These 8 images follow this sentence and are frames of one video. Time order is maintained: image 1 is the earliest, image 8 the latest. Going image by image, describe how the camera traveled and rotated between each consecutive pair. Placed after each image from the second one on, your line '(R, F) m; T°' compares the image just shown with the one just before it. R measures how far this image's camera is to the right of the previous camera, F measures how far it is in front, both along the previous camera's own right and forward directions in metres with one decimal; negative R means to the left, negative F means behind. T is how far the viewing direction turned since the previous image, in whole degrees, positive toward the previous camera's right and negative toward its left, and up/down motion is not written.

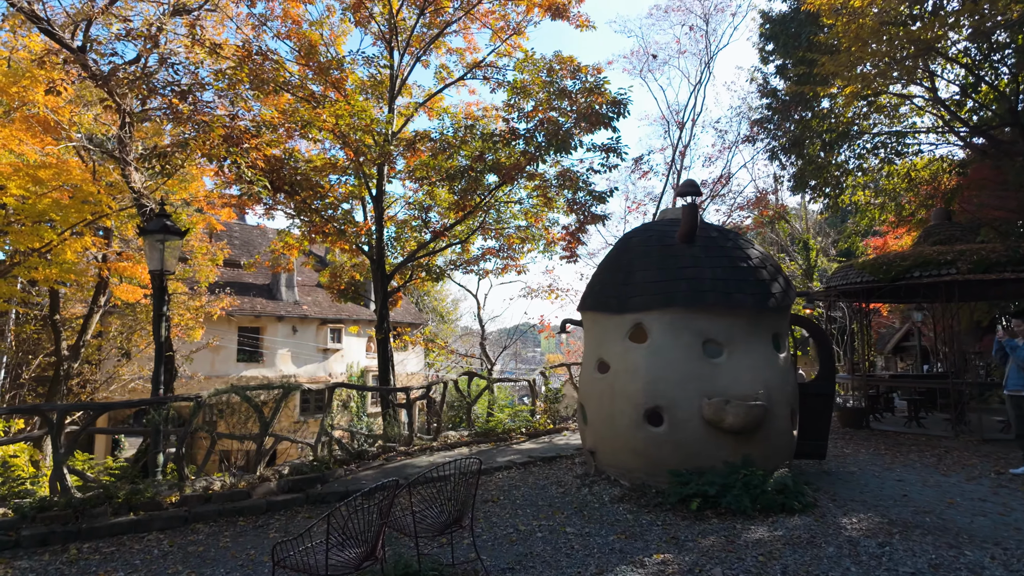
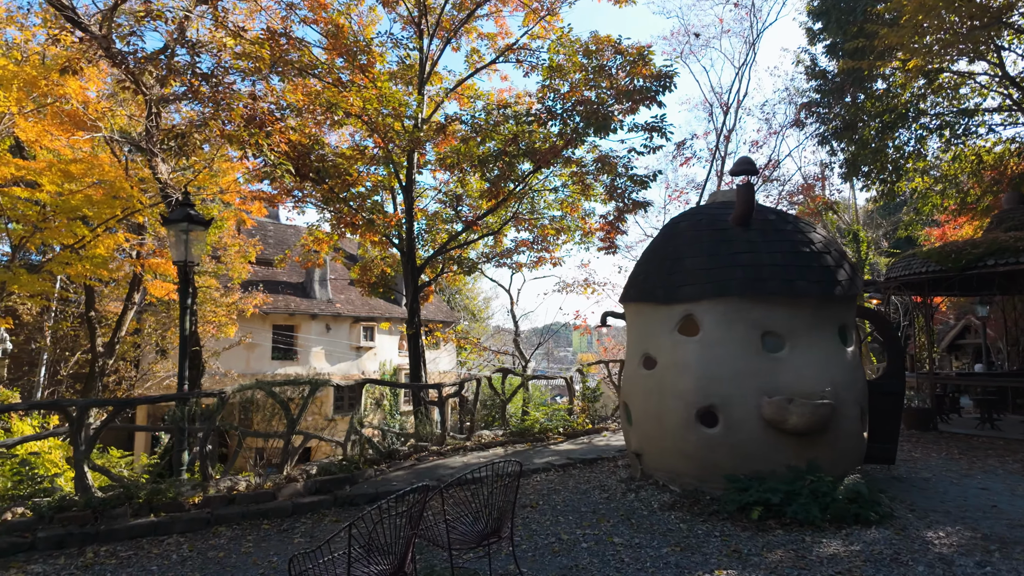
(-0.1, +0.4) m; -3°
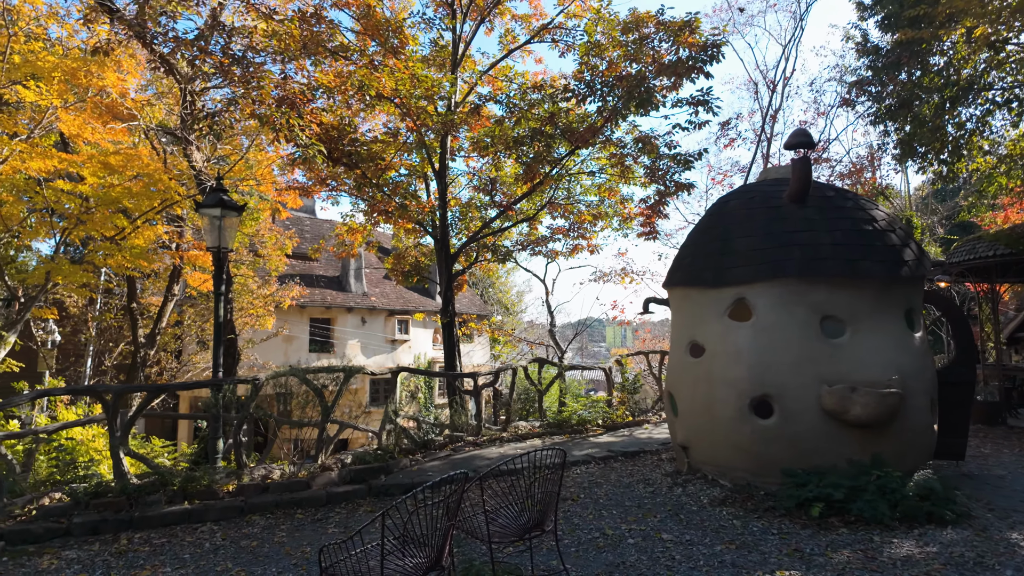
(-0.1, +0.3) m; -3°
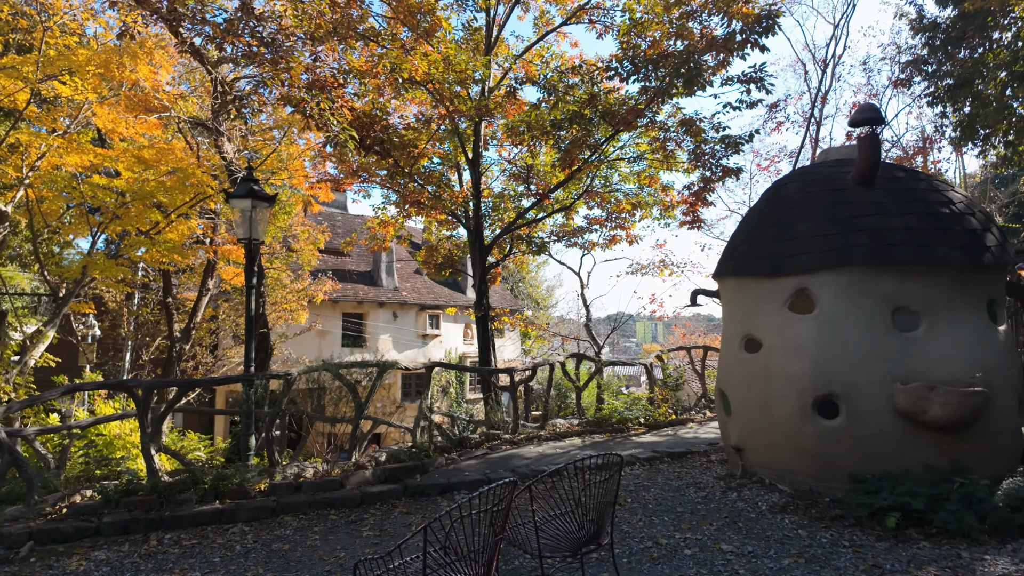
(-0.1, +0.3) m; -3°
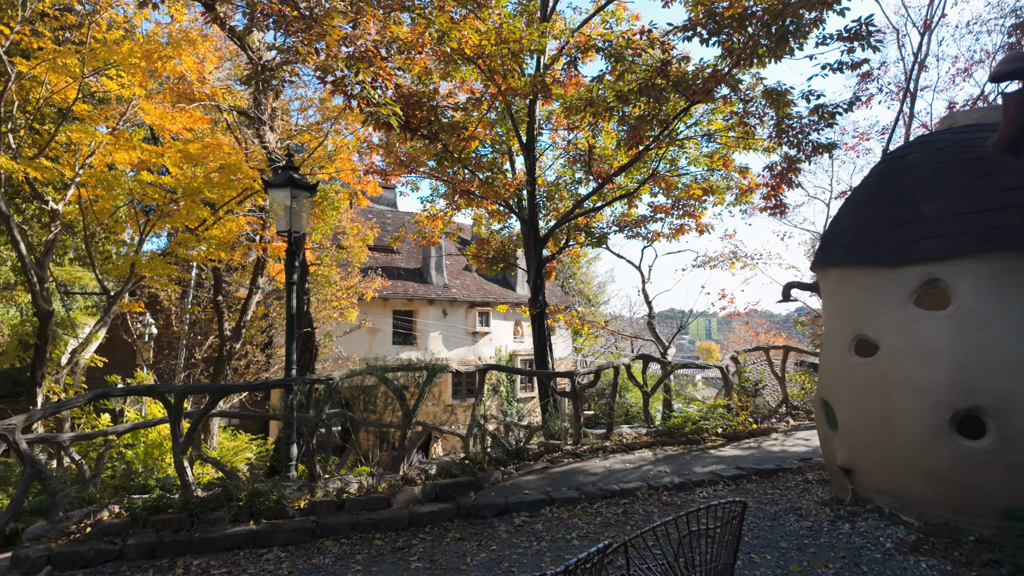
(-0.1, +0.7) m; -5°
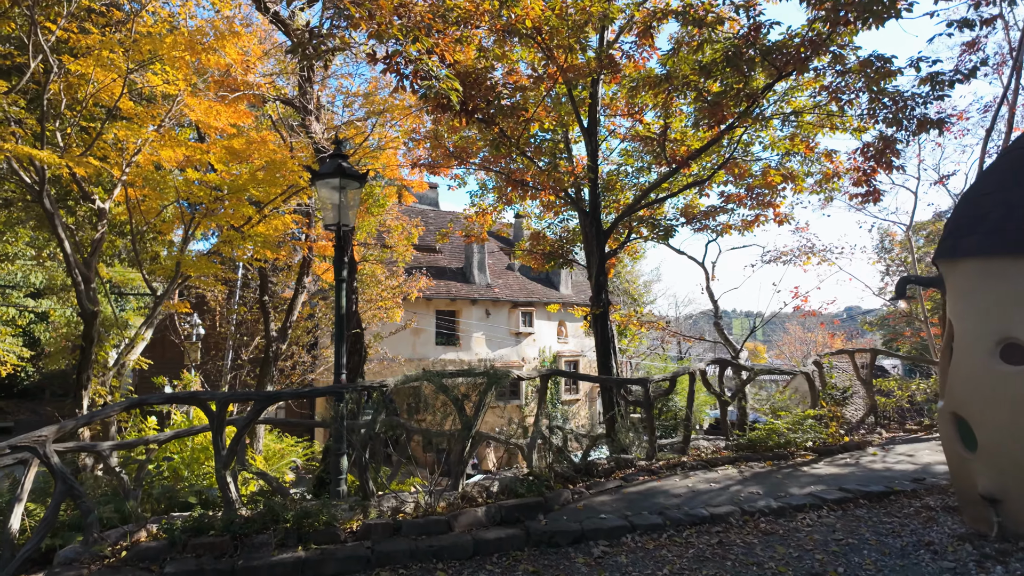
(-0.3, +0.6) m; -4°
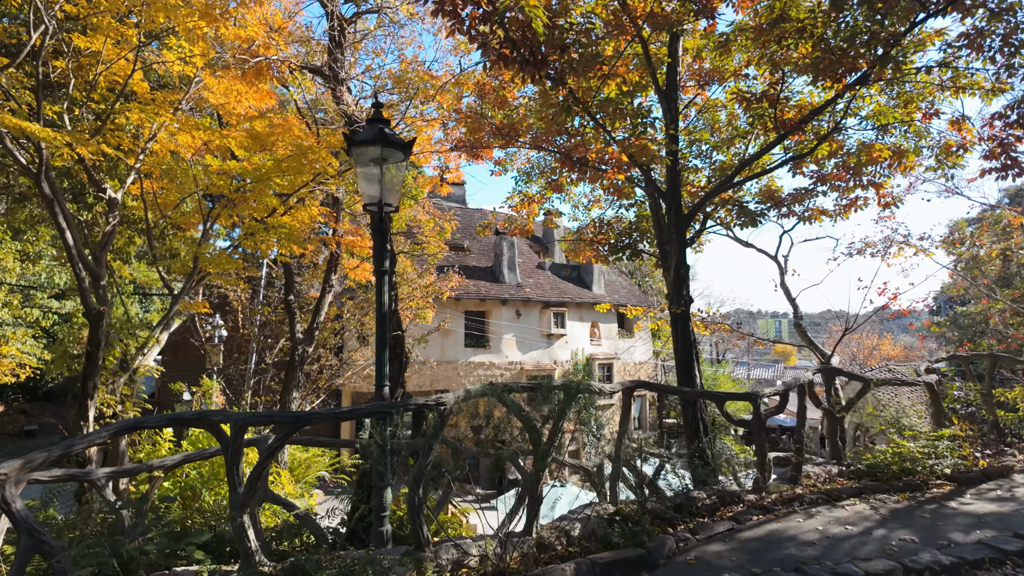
(-0.4, +1.0) m; -2°
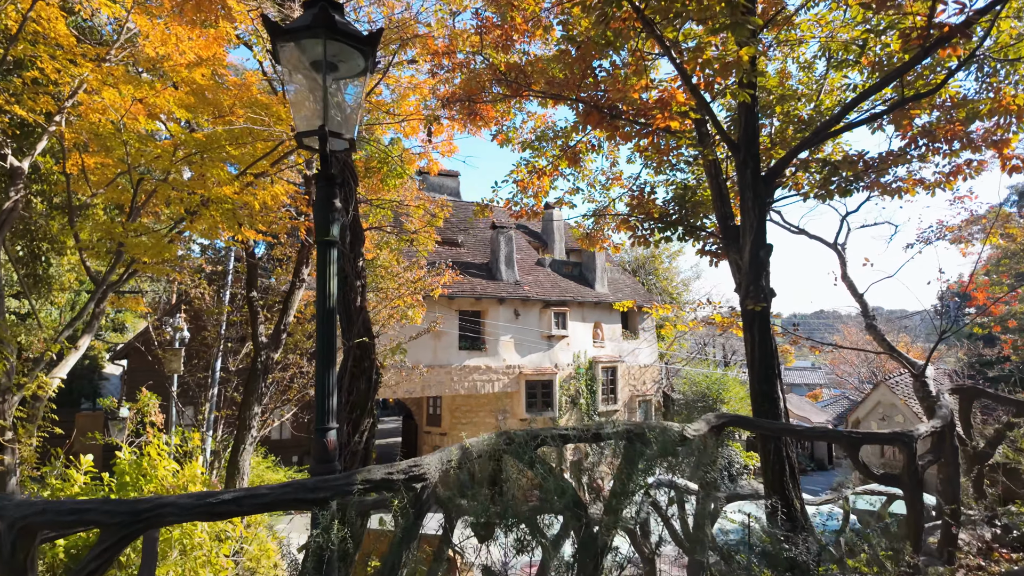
(-0.1, +1.6) m; +1°
